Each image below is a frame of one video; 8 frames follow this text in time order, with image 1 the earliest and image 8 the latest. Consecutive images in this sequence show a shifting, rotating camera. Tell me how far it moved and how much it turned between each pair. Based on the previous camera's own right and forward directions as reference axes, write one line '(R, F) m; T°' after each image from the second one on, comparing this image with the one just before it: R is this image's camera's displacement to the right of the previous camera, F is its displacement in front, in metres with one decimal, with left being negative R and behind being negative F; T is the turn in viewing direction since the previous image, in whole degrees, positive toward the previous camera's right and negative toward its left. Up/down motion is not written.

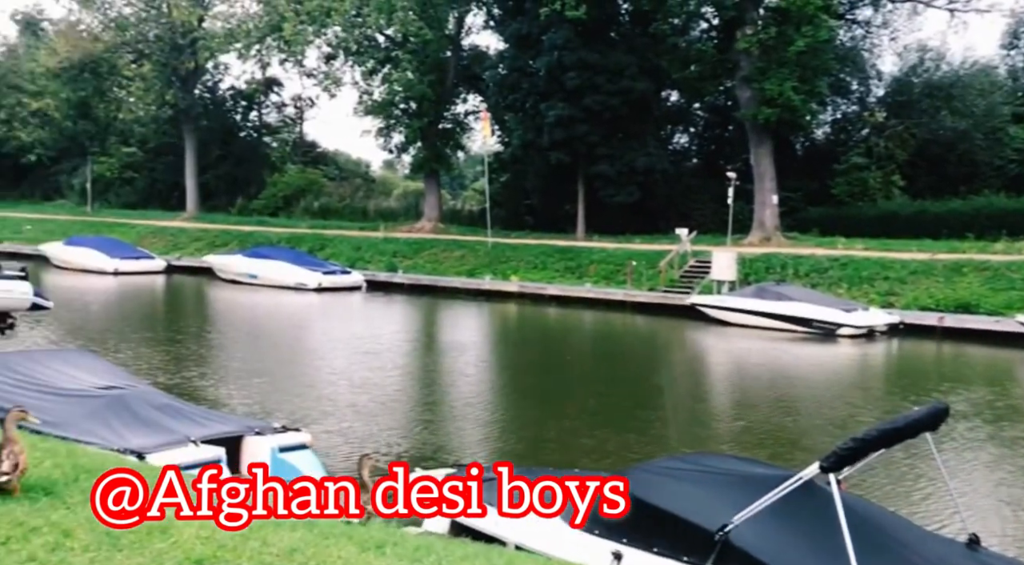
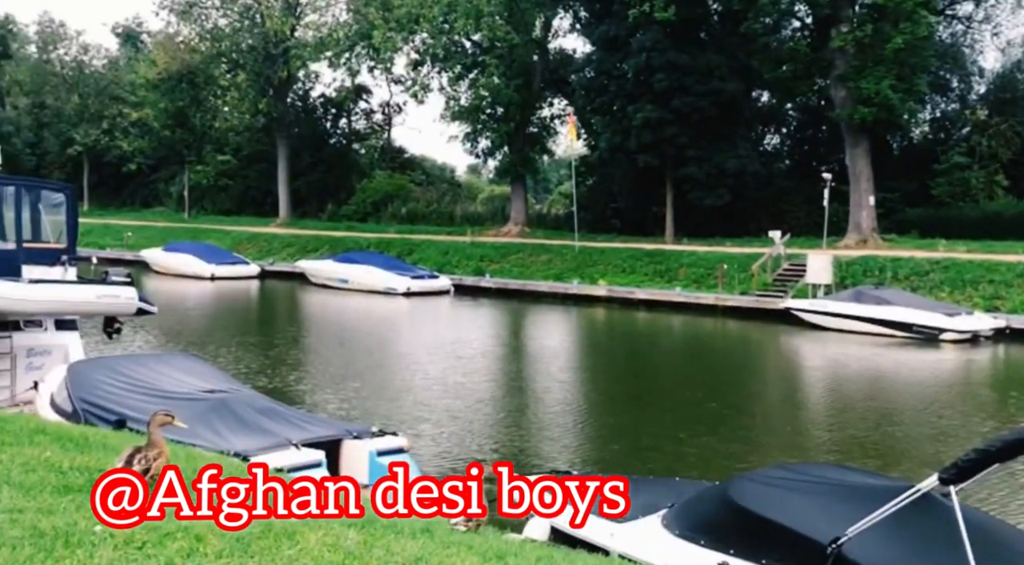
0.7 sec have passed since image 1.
(-0.2, +0.1) m; -4°
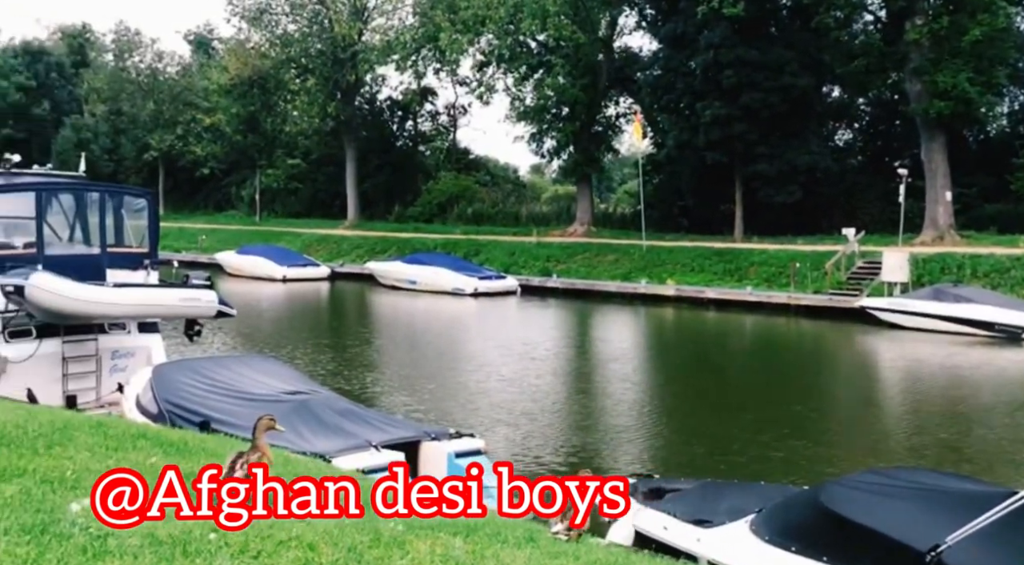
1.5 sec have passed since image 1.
(-0.2, 0.0) m; -3°
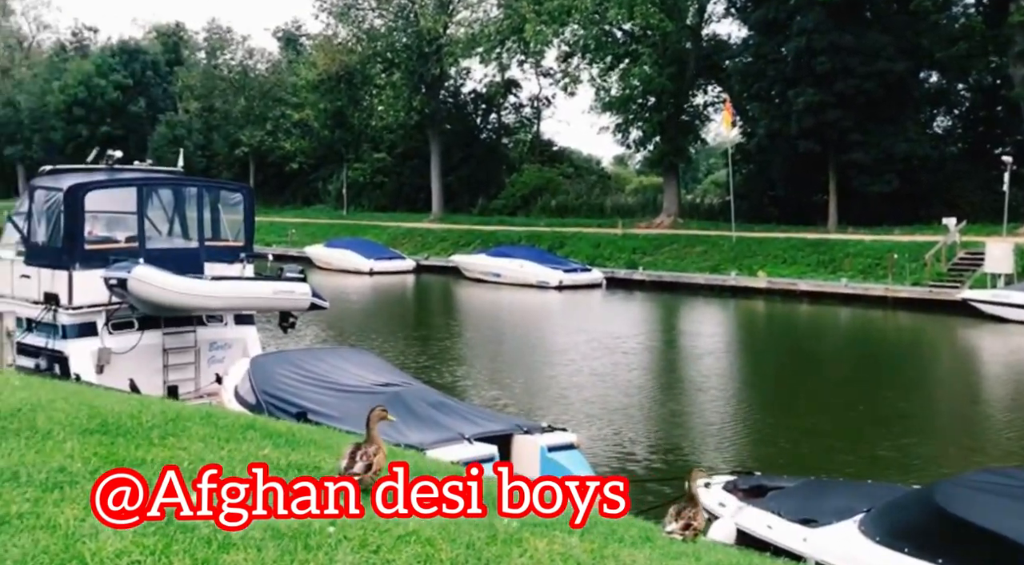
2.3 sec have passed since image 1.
(-0.2, +0.1) m; -4°
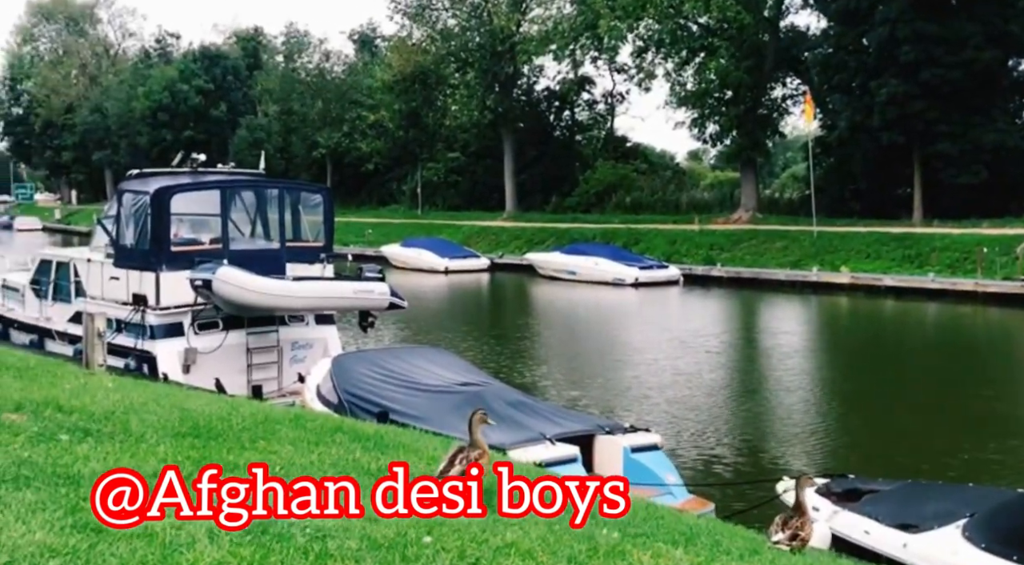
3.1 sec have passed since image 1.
(-0.1, +0.1) m; -4°
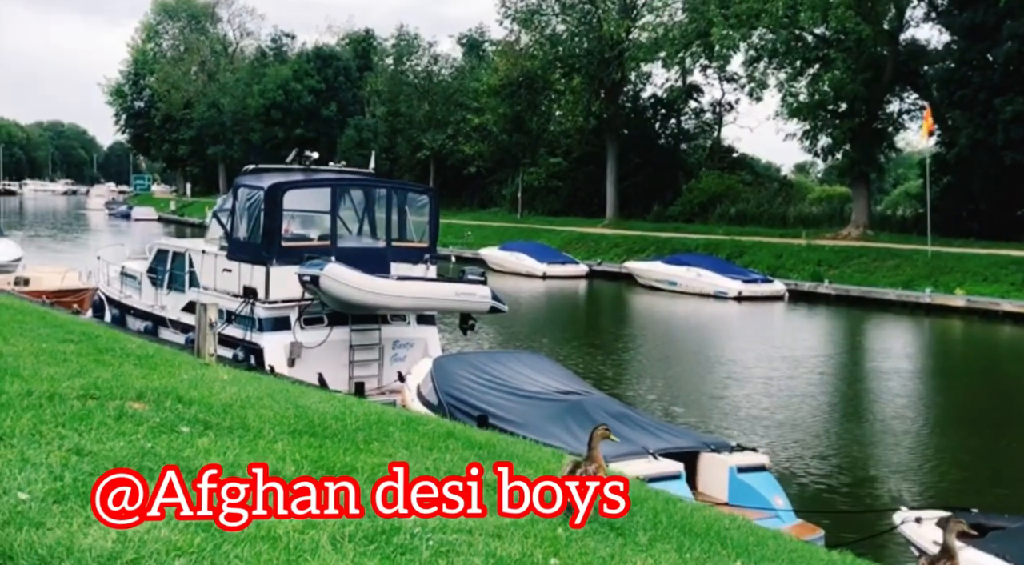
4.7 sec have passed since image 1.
(-0.2, +0.2) m; -5°
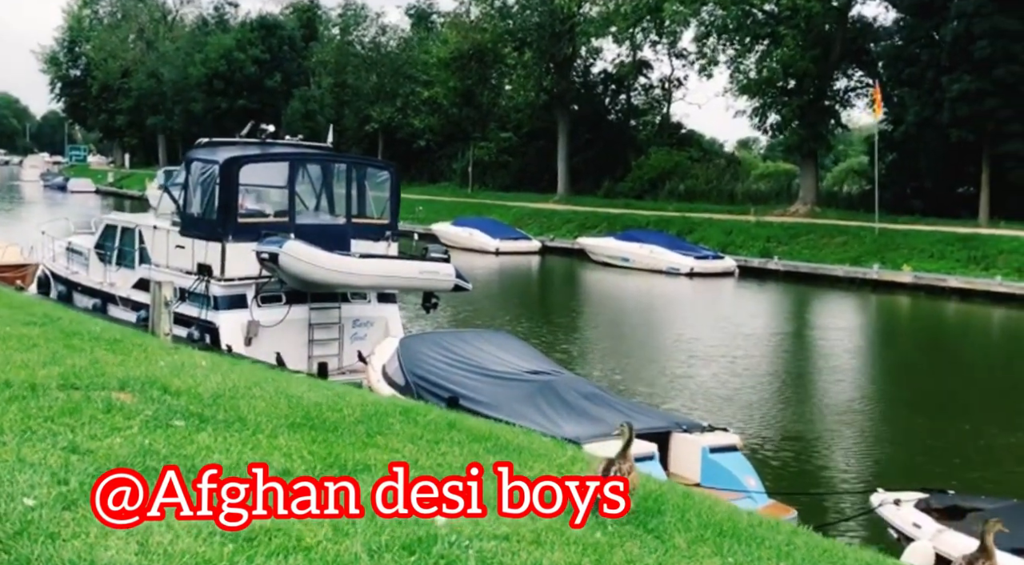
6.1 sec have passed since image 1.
(-0.4, +0.2) m; +3°
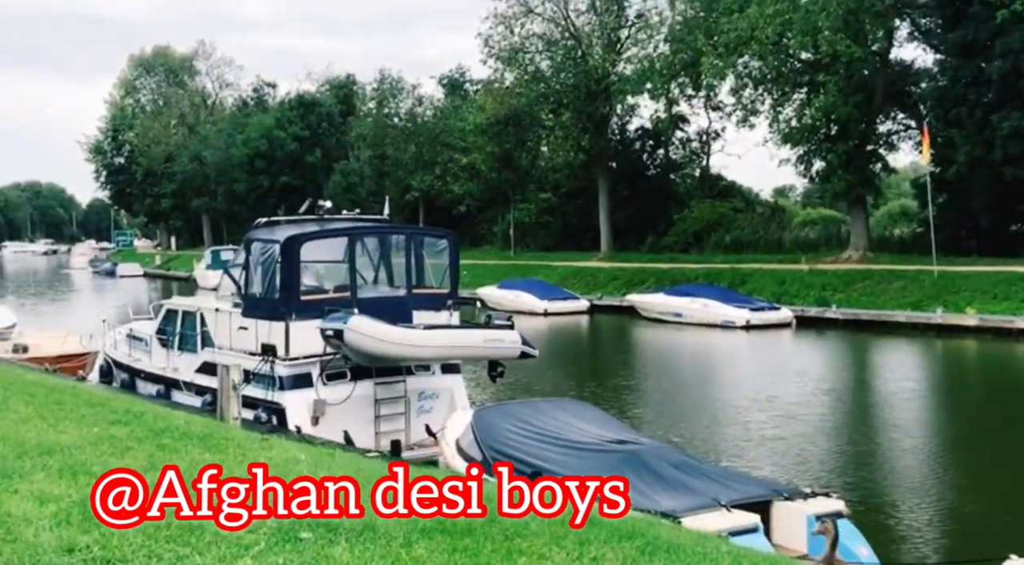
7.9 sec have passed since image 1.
(-0.5, +0.4) m; -2°
